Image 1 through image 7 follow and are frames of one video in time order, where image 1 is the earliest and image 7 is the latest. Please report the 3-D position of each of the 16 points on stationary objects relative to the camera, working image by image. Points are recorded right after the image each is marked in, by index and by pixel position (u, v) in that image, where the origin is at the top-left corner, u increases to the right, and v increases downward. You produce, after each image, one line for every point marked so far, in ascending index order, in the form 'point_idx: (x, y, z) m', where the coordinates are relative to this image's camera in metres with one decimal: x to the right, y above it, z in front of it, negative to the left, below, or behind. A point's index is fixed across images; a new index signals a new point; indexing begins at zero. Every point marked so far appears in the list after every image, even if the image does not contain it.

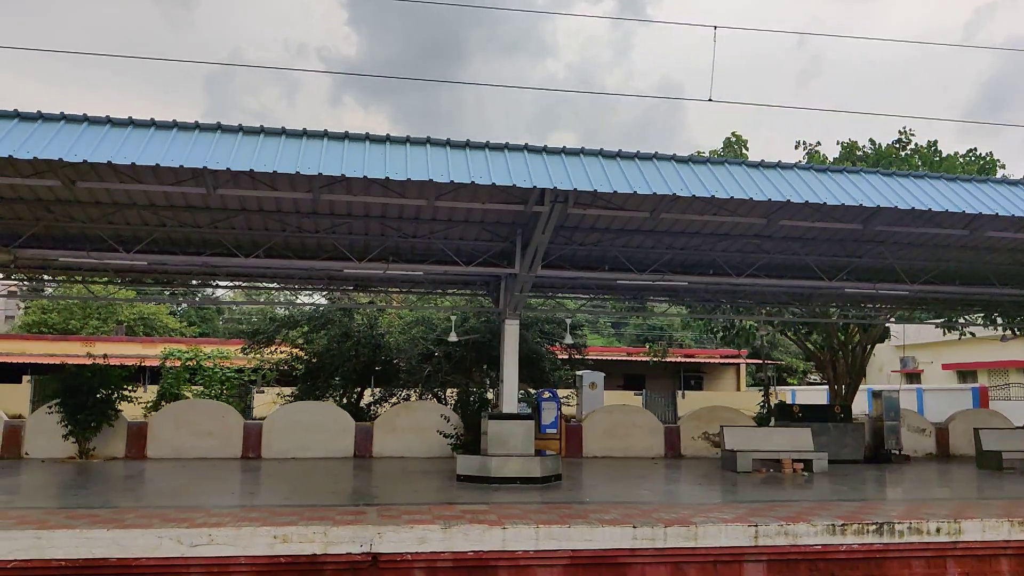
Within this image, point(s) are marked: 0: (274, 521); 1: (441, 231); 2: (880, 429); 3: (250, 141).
0: (-2.2, -2.2, +7.0) m
1: (-0.9, +0.8, +9.7) m
2: (+7.3, -2.8, +14.6) m
3: (-2.7, +1.6, +7.9) m
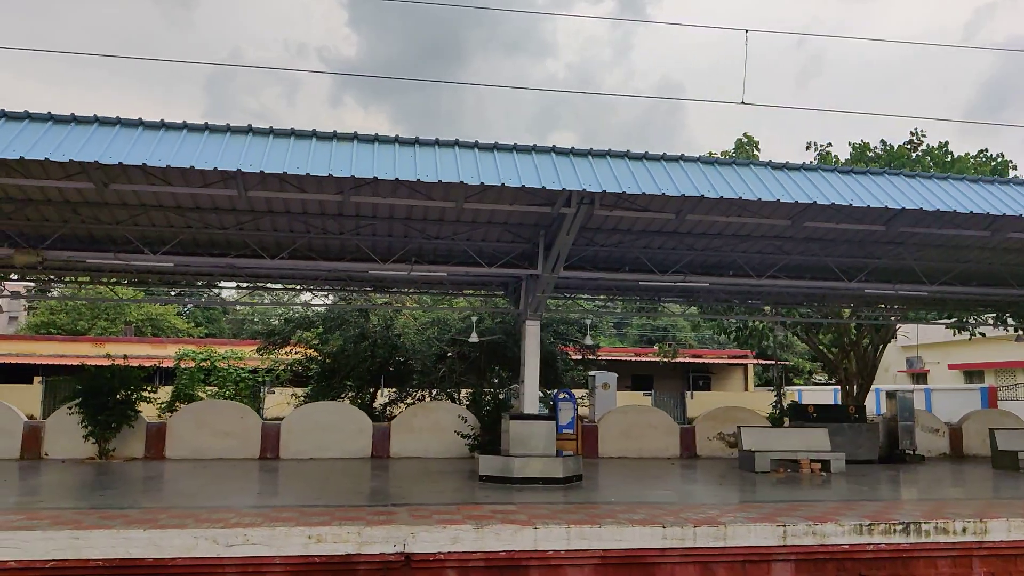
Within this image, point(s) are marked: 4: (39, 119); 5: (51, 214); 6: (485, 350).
0: (-1.9, -2.2, +7.0) m
1: (-0.6, +0.7, +9.8) m
2: (+7.6, -2.8, +14.7) m
3: (-2.4, +1.5, +8.0) m
4: (-4.9, +1.8, +7.8) m
5: (-5.6, +0.9, +9.0) m
6: (-0.6, -1.3, +16.1) m
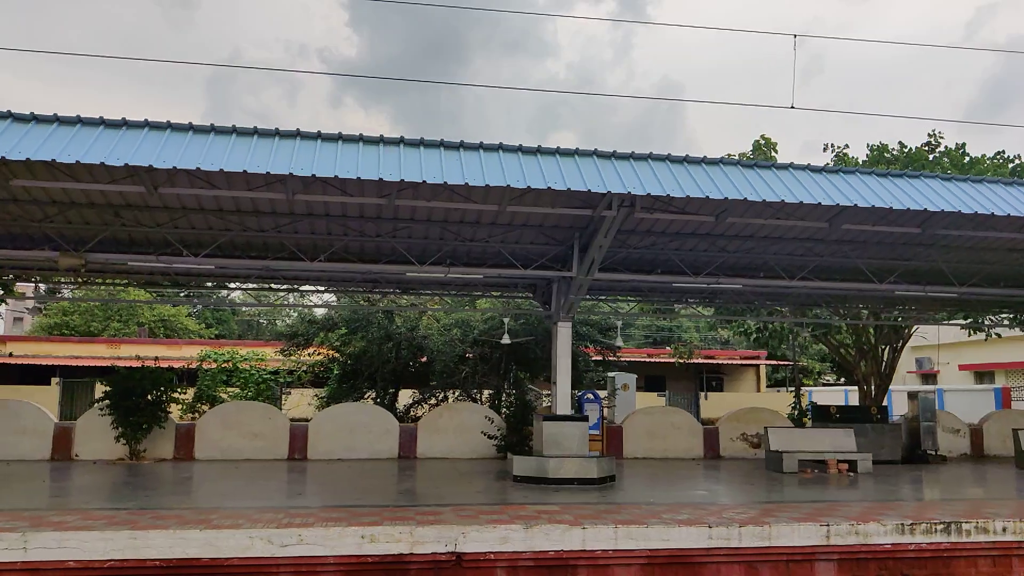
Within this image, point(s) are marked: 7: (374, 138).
0: (-1.5, -2.2, +7.1) m
1: (-0.2, +0.7, +9.8) m
2: (+8.1, -2.8, +14.7) m
3: (-1.9, +1.5, +8.0) m
4: (-4.4, +1.7, +7.8) m
5: (-5.1, +0.9, +9.0) m
6: (-0.1, -1.3, +16.2) m
7: (-1.5, +1.7, +8.4) m
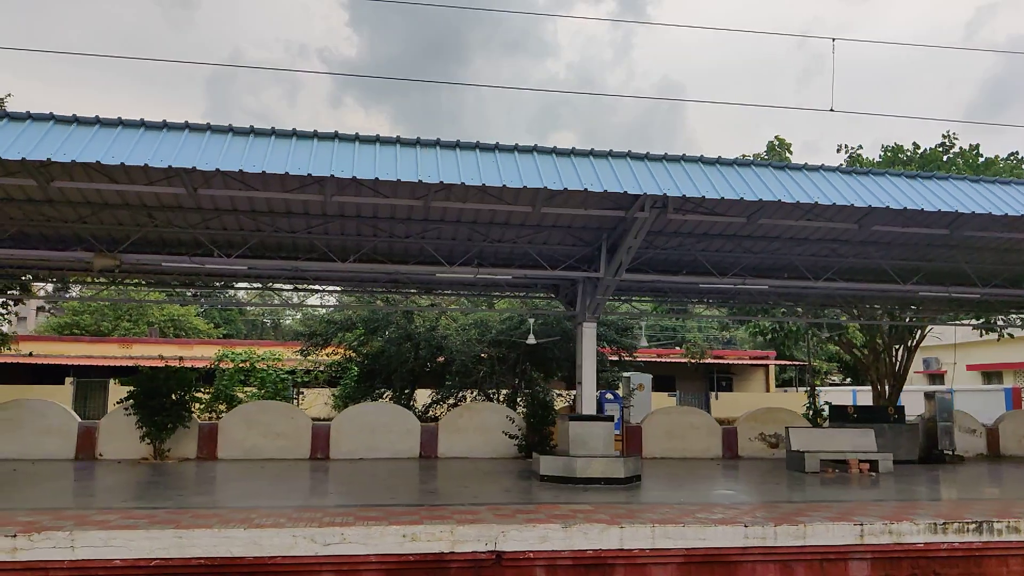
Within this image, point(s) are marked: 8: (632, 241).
0: (-1.1, -2.3, +7.2) m
1: (+0.2, +0.7, +9.9) m
2: (+8.4, -2.8, +14.8) m
3: (-1.6, +1.5, +8.1) m
4: (-4.1, +1.7, +7.9) m
5: (-4.8, +0.9, +9.1) m
6: (+0.3, -1.3, +16.2) m
7: (-1.1, +1.7, +8.5) m
8: (+1.5, +0.6, +9.0) m
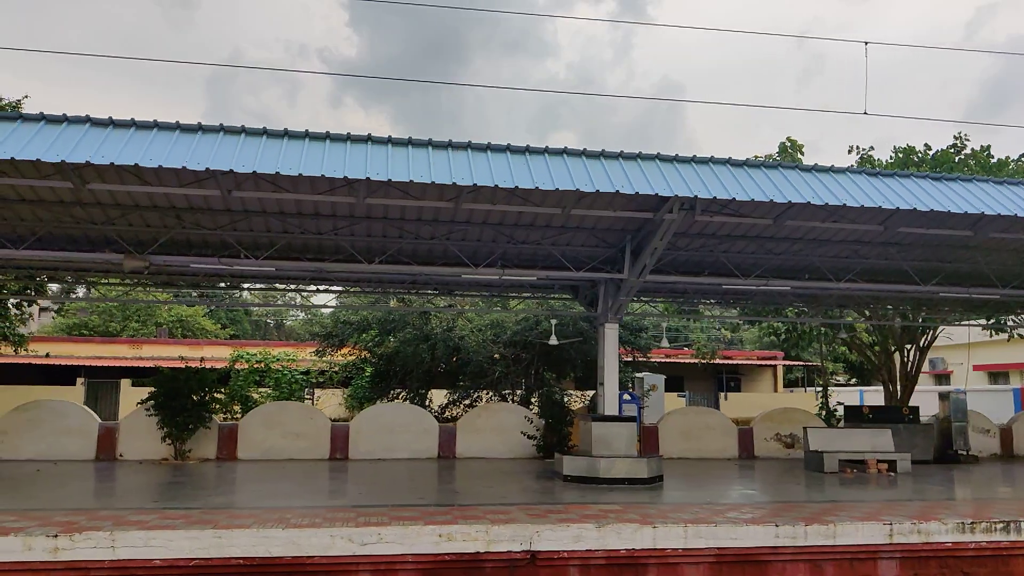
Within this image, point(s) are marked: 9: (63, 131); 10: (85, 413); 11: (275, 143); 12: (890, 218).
0: (-0.8, -2.3, +7.2) m
1: (+0.5, +0.7, +9.9) m
2: (+8.8, -2.8, +14.8) m
3: (-1.2, +1.5, +8.1) m
4: (-3.7, +1.7, +7.9) m
5: (-4.4, +0.8, +9.2) m
6: (+0.6, -1.4, +16.3) m
7: (-0.8, +1.7, +8.5) m
8: (+1.8, +0.6, +9.1) m
9: (-4.6, +1.6, +7.6) m
10: (-7.2, -2.1, +12.5) m
11: (-2.6, +1.6, +8.0) m
12: (+4.6, +0.9, +8.9) m
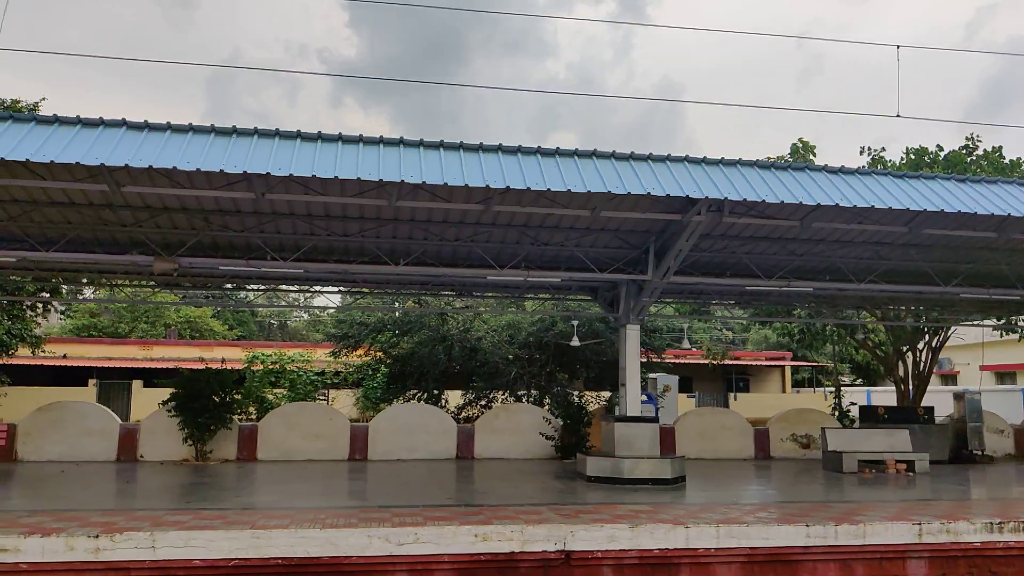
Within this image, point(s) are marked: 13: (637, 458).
0: (-0.4, -2.3, +7.3) m
1: (+0.9, +0.7, +10.0) m
2: (+9.1, -2.9, +14.9) m
3: (-0.9, +1.5, +8.2) m
4: (-3.4, +1.7, +8.0) m
5: (-4.1, +0.8, +9.2) m
6: (+0.9, -1.4, +16.3) m
7: (-0.5, +1.7, +8.6) m
8: (+2.1, +0.5, +9.1) m
9: (-4.3, +1.6, +7.6) m
10: (-6.9, -2.1, +12.6) m
11: (-2.2, +1.5, +8.0) m
12: (+4.9, +0.8, +9.0) m
13: (+1.7, -2.4, +10.4) m
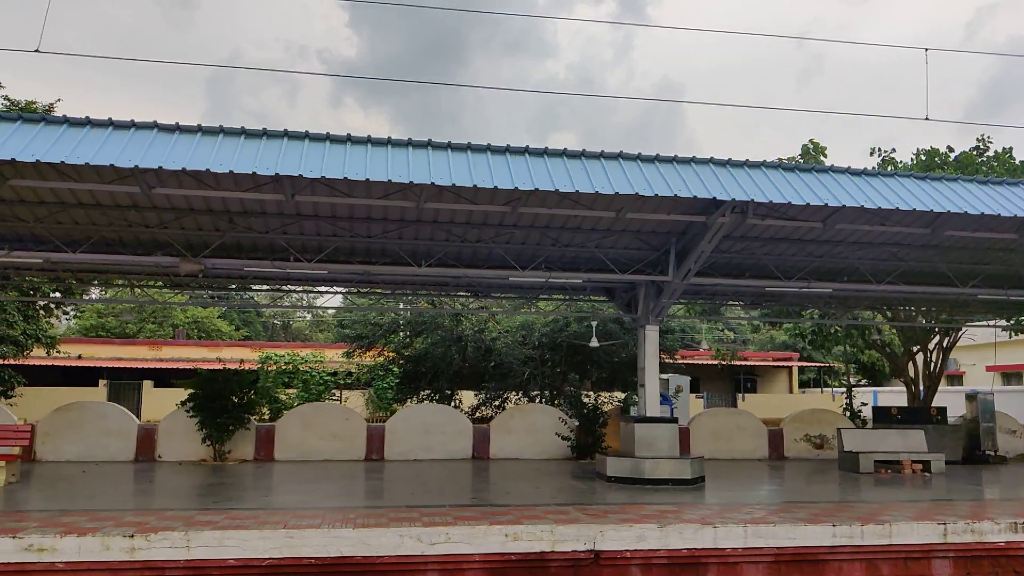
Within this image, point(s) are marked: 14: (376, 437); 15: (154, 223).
0: (-0.2, -2.3, +7.3) m
1: (+1.1, +0.7, +10.0) m
2: (+9.4, -2.9, +14.9) m
3: (-0.6, +1.5, +8.2) m
4: (-3.1, +1.7, +8.0) m
5: (-3.8, +0.8, +9.2) m
6: (+1.2, -1.4, +16.4) m
7: (-0.2, +1.6, +8.6) m
8: (+2.4, +0.5, +9.2) m
9: (-4.0, +1.6, +7.7) m
10: (-6.6, -2.2, +12.6) m
11: (-2.0, +1.5, +8.1) m
12: (+5.2, +0.8, +9.0) m
13: (+2.0, -2.4, +10.4) m
14: (-2.4, -2.7, +13.2) m
15: (-4.4, +0.8, +9.1) m
